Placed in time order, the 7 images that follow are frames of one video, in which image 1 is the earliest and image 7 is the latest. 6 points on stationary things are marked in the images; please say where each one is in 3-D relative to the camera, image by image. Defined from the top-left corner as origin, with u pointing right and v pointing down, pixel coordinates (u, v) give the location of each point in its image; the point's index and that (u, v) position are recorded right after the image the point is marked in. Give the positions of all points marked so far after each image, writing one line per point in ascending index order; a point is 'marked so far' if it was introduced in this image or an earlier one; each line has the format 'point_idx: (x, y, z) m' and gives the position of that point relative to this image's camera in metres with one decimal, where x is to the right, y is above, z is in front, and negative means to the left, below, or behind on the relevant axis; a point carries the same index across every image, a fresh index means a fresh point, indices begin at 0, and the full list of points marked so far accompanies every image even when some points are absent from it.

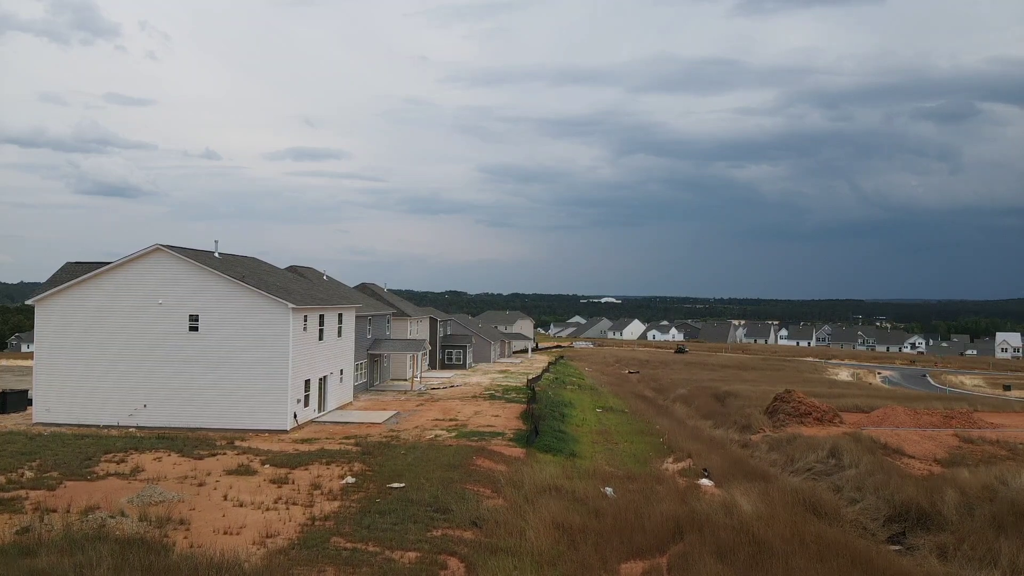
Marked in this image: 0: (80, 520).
0: (-7.0, -3.8, +13.4) m
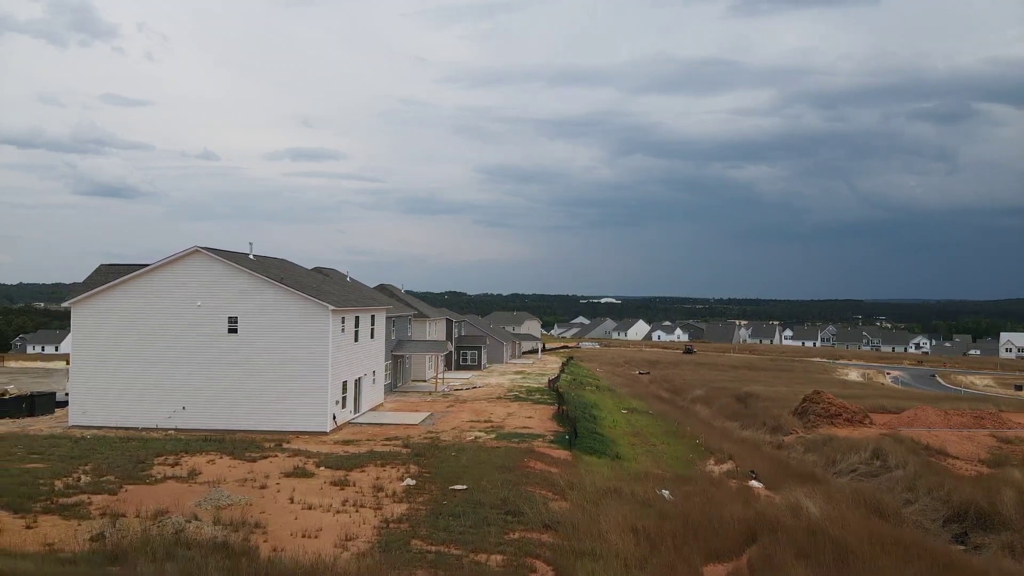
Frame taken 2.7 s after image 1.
0: (-5.8, -3.9, +13.3) m
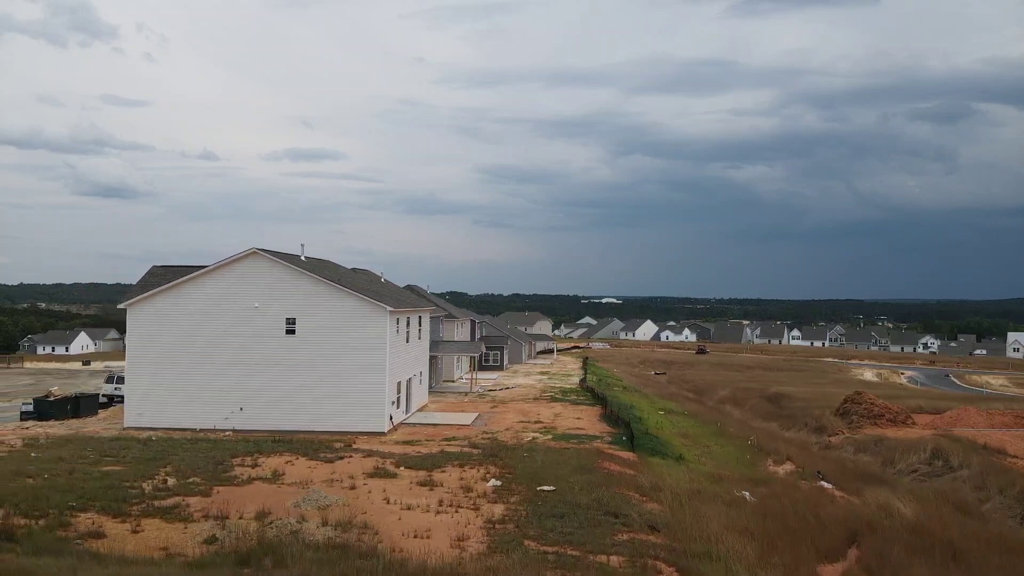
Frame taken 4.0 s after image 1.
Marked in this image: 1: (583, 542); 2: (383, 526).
0: (-4.0, -3.9, +13.3) m
1: (+1.2, -4.0, +13.0) m
2: (-2.2, -4.0, +13.7) m
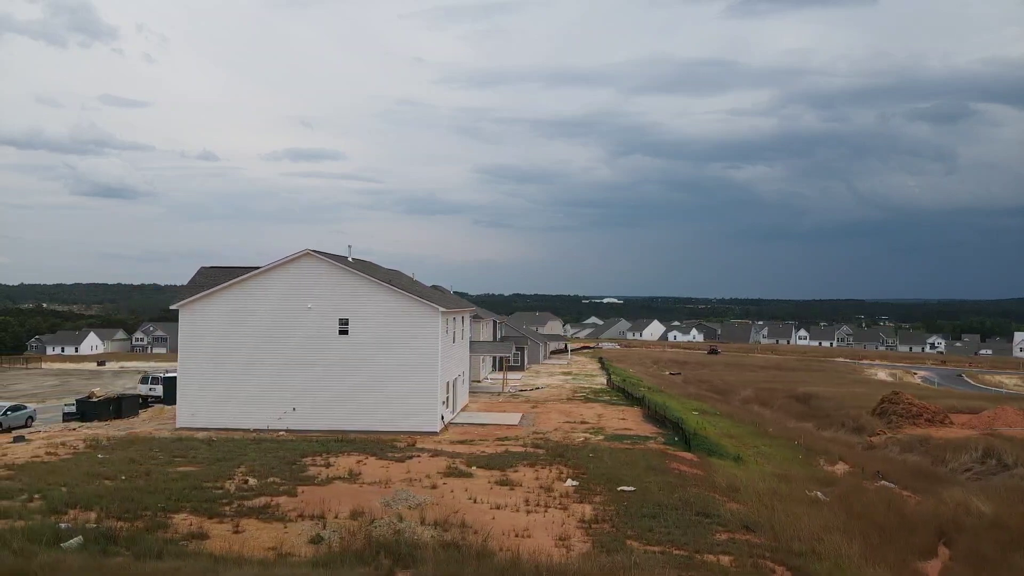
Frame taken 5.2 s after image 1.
0: (-2.4, -3.9, +13.4) m
1: (+2.8, -4.1, +13.1) m
2: (-0.5, -4.0, +13.8) m
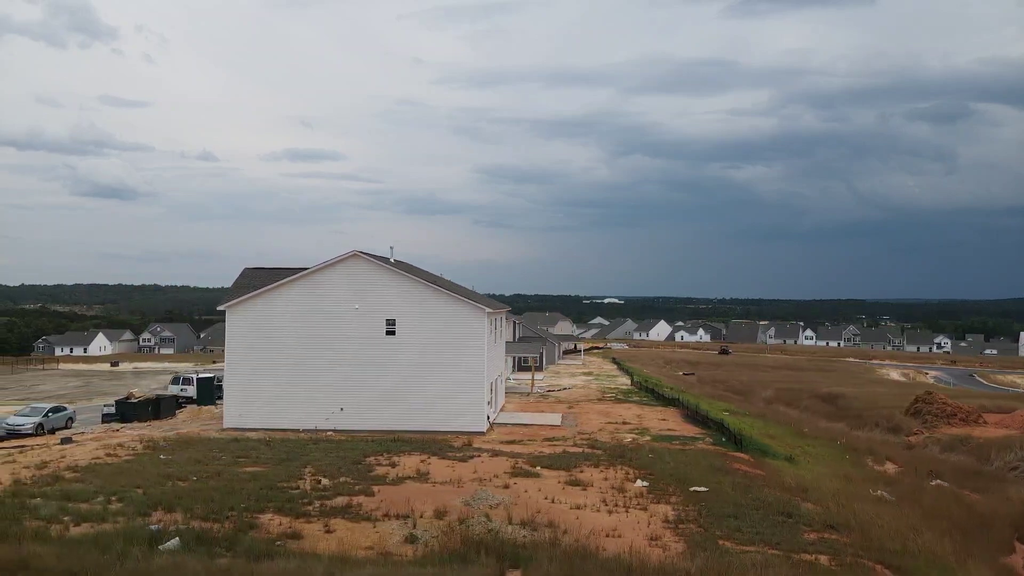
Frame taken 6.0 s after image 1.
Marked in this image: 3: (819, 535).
0: (-0.9, -3.9, +13.5) m
1: (+4.3, -4.1, +13.2) m
2: (+1.0, -4.0, +13.9) m
3: (+5.1, -4.1, +13.6) m
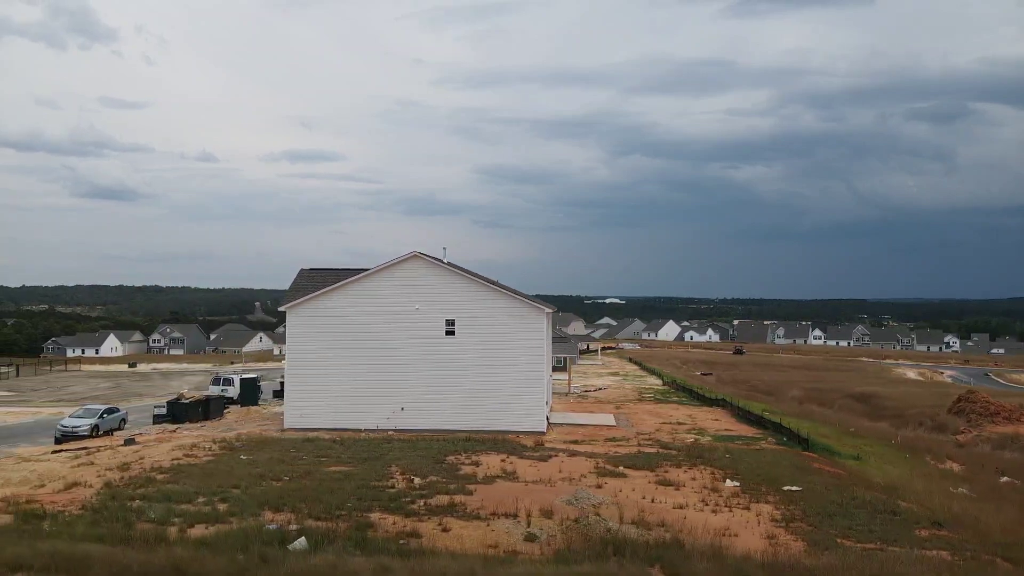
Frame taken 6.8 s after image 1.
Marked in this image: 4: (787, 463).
0: (+1.1, -4.0, +13.6) m
1: (+6.2, -4.1, +13.3) m
2: (+2.9, -4.0, +14.0) m
3: (+7.0, -4.1, +13.7) m
4: (+6.6, -4.2, +19.6) m
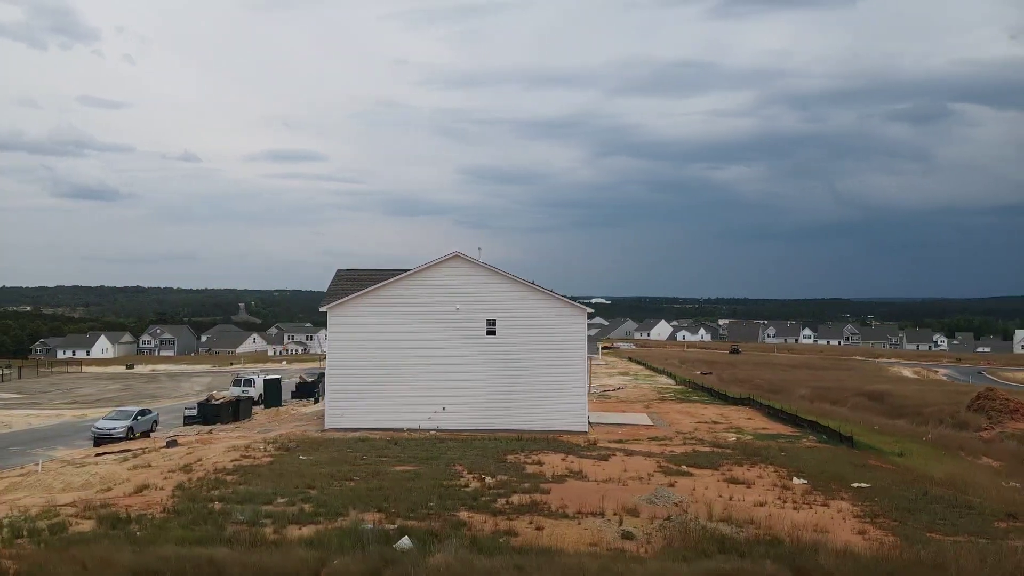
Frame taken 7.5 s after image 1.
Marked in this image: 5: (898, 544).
0: (+2.6, -4.0, +13.8) m
1: (+7.8, -4.1, +13.5) m
2: (+4.5, -4.0, +14.2) m
3: (+8.6, -4.1, +14.0) m
4: (+8.0, -4.2, +19.9) m
5: (+6.1, -4.1, +12.8) m
